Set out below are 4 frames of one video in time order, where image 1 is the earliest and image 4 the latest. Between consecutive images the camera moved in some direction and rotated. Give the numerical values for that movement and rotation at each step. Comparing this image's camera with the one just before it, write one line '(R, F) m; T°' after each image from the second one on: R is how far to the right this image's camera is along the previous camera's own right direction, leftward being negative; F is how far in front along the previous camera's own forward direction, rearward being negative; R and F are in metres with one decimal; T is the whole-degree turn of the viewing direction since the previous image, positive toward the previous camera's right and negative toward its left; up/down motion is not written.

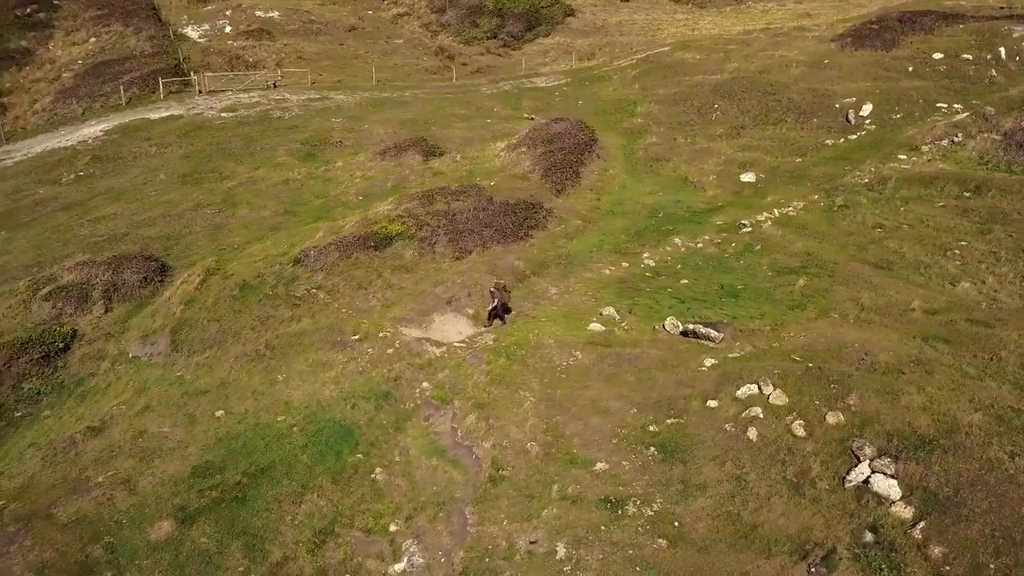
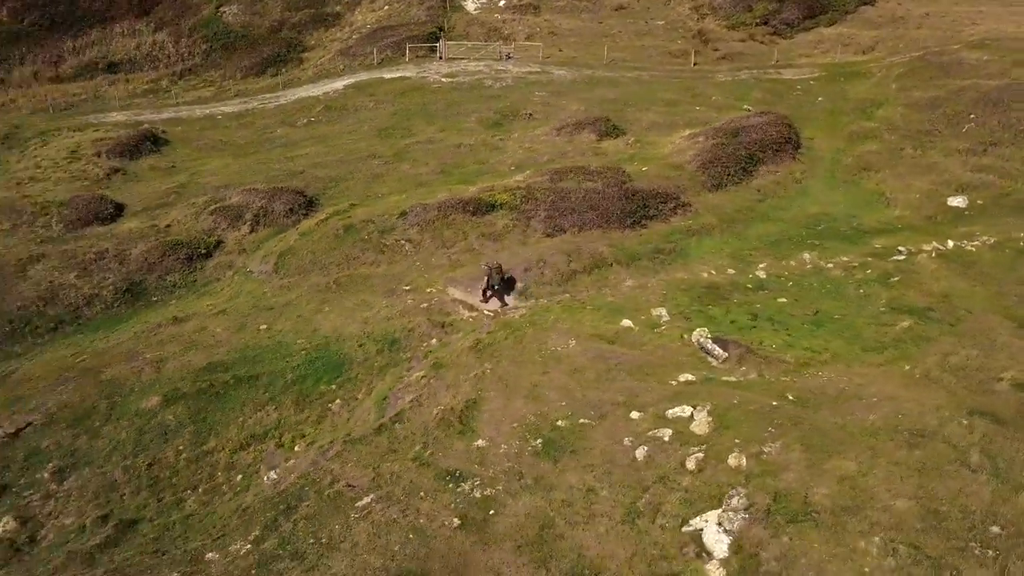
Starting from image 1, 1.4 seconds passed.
(+8.3, +1.5) m; -23°
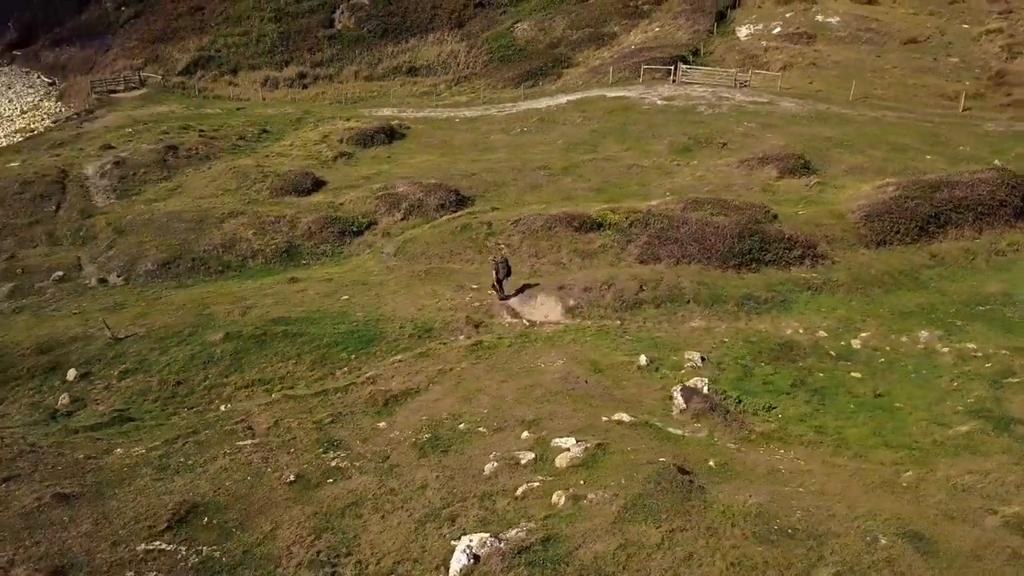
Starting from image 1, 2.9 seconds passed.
(+8.4, +1.3) m; -24°
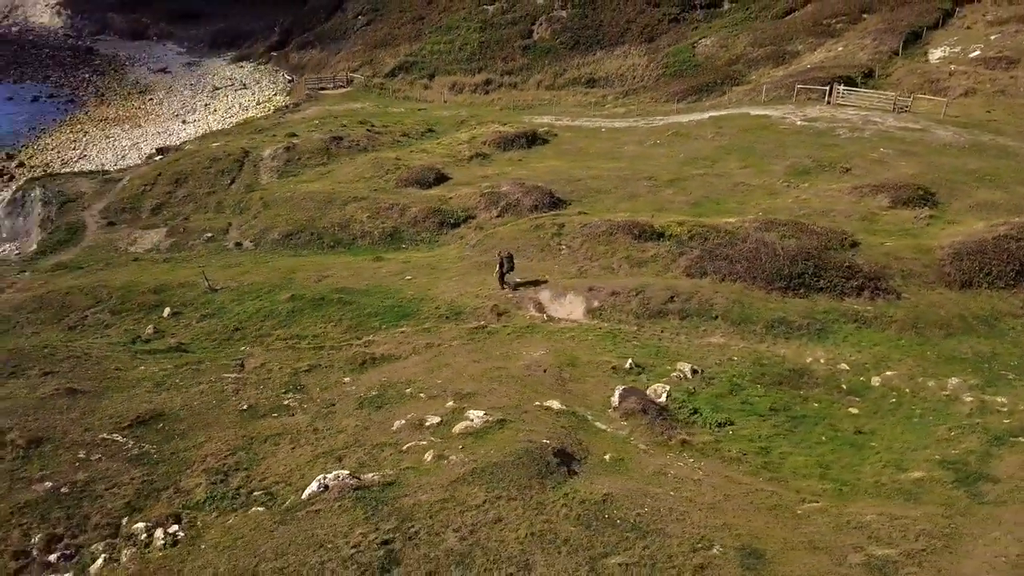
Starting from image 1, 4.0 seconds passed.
(+6.2, -0.5) m; -16°
